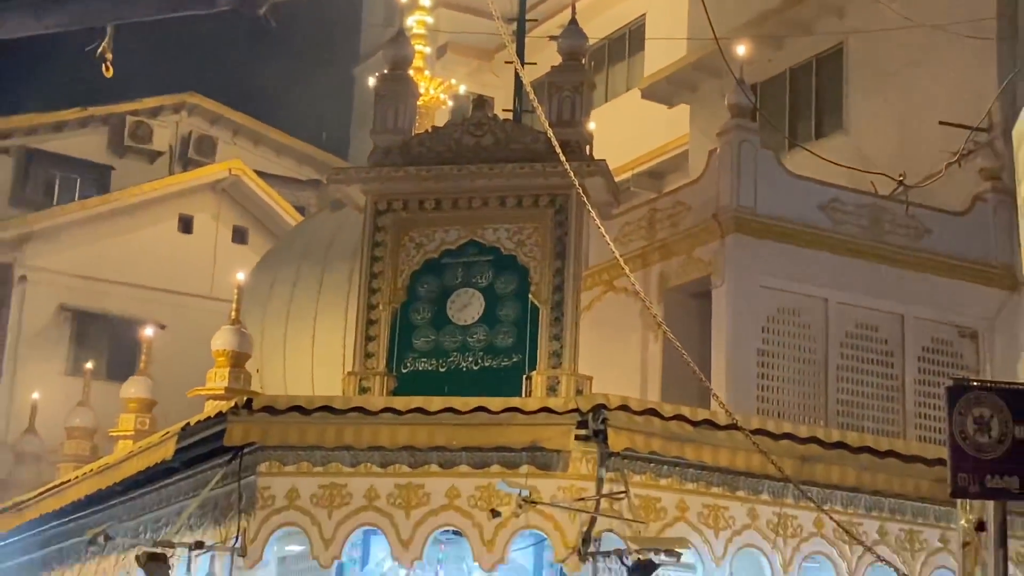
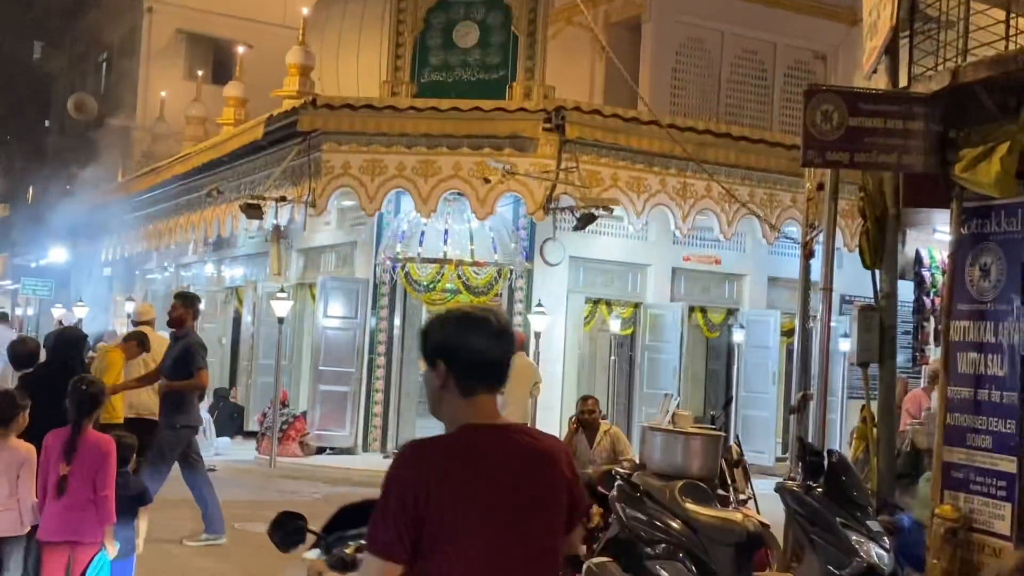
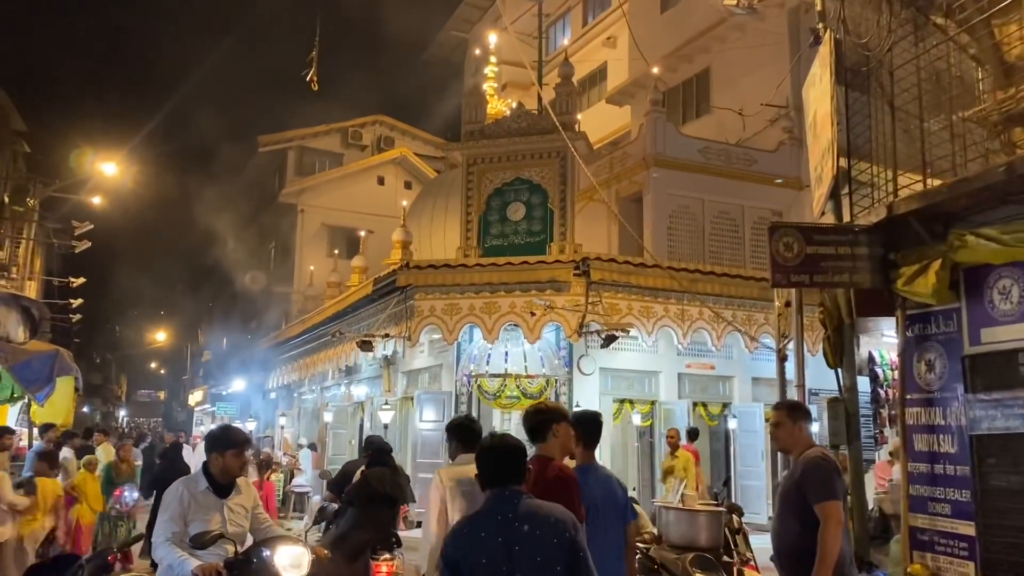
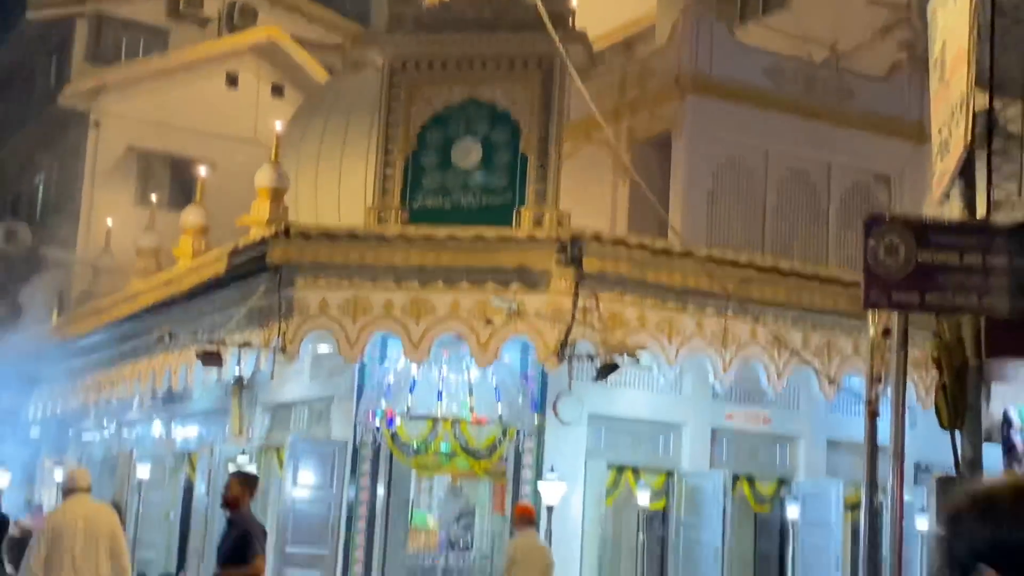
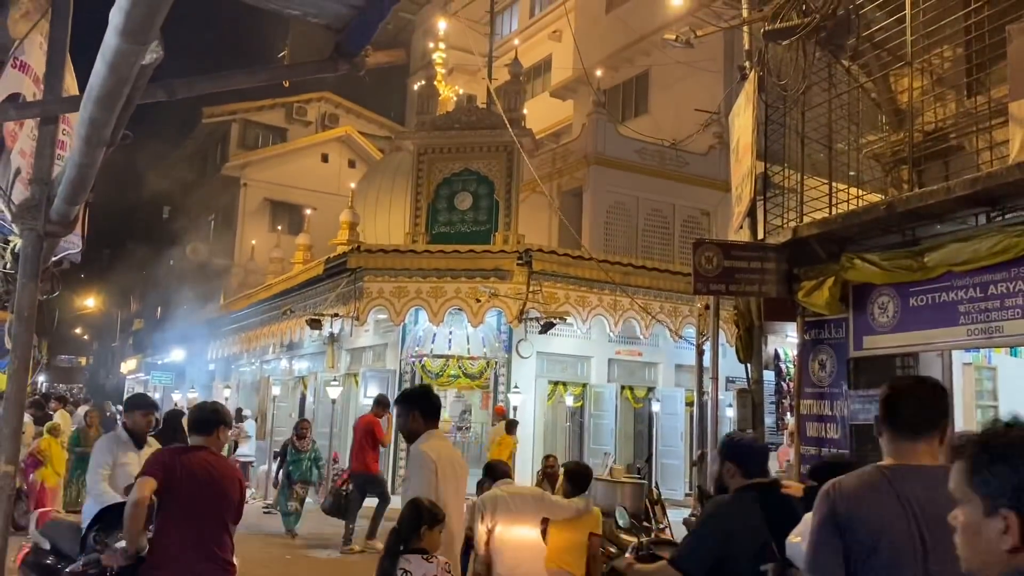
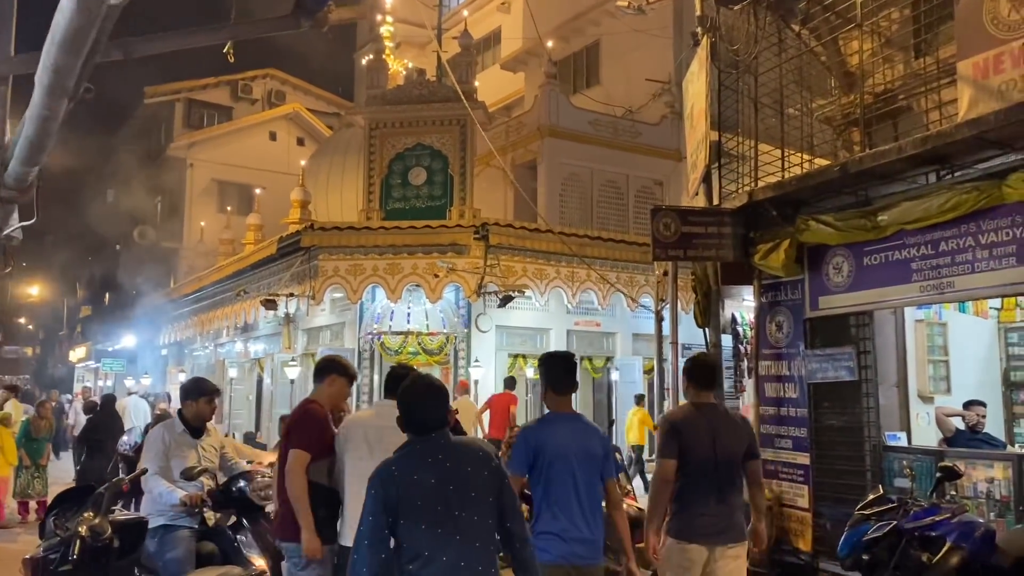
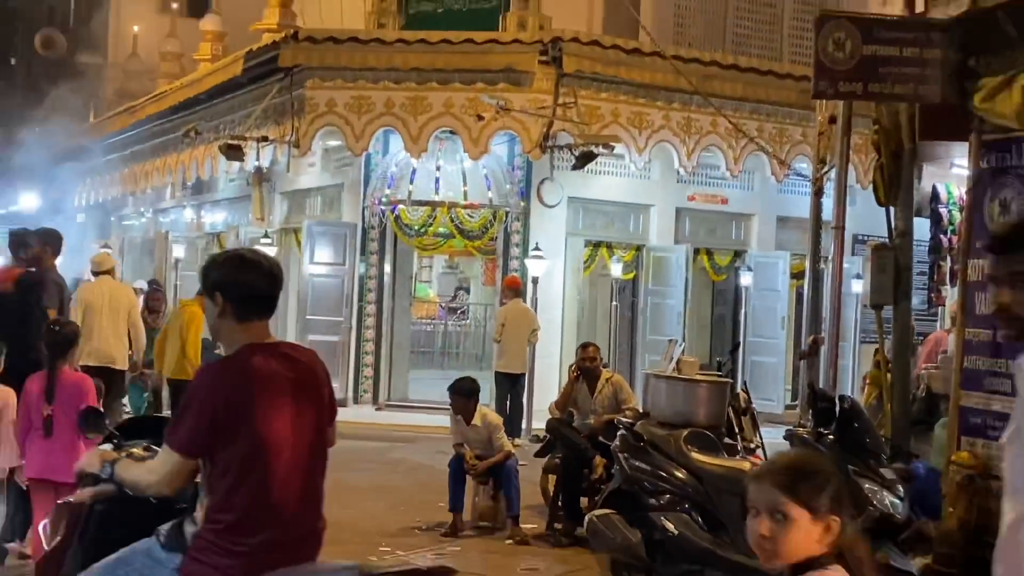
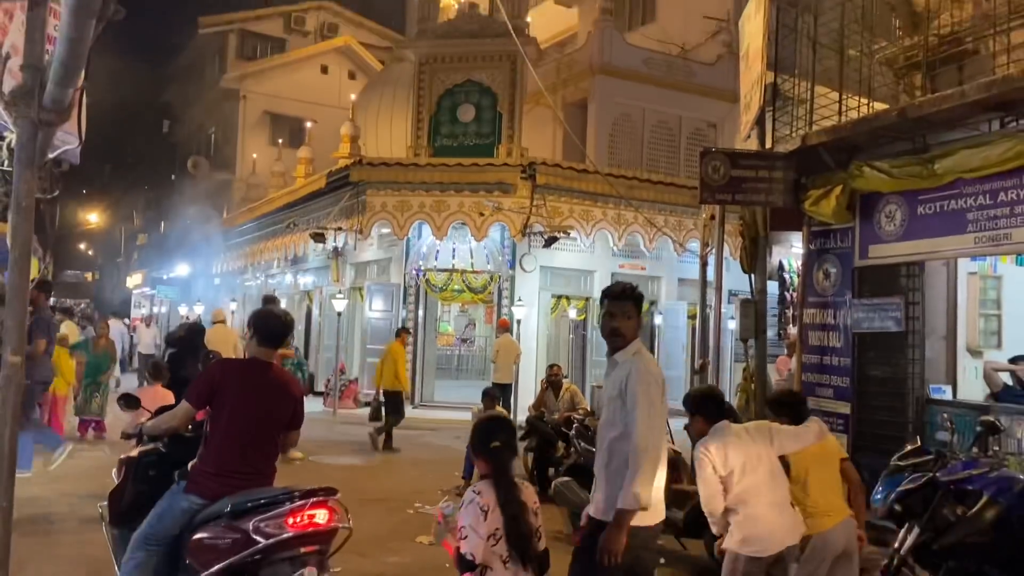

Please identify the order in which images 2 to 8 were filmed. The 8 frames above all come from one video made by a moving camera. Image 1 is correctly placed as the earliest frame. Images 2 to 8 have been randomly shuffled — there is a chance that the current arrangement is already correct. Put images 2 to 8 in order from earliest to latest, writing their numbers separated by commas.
4, 2, 7, 8, 5, 6, 3
